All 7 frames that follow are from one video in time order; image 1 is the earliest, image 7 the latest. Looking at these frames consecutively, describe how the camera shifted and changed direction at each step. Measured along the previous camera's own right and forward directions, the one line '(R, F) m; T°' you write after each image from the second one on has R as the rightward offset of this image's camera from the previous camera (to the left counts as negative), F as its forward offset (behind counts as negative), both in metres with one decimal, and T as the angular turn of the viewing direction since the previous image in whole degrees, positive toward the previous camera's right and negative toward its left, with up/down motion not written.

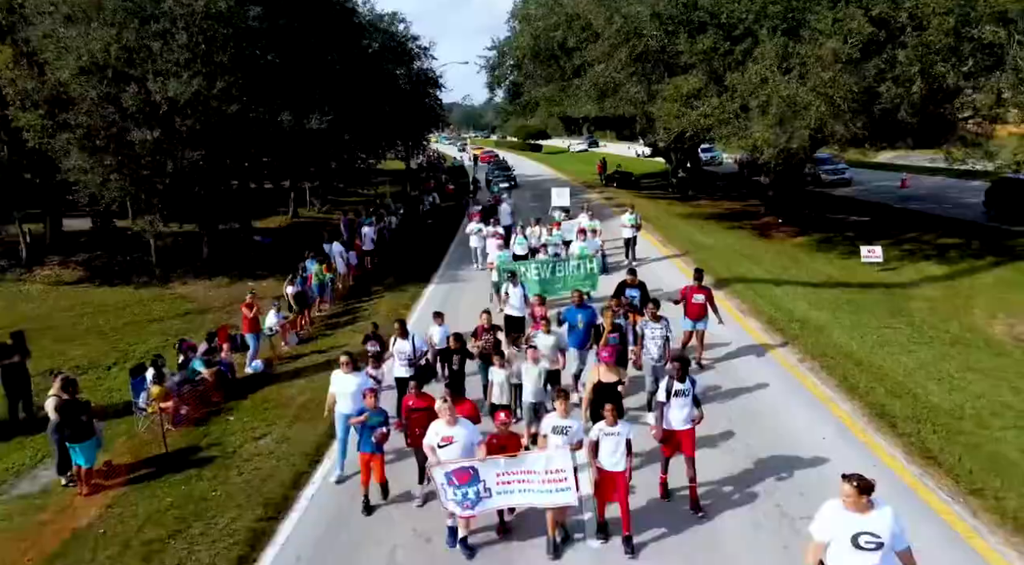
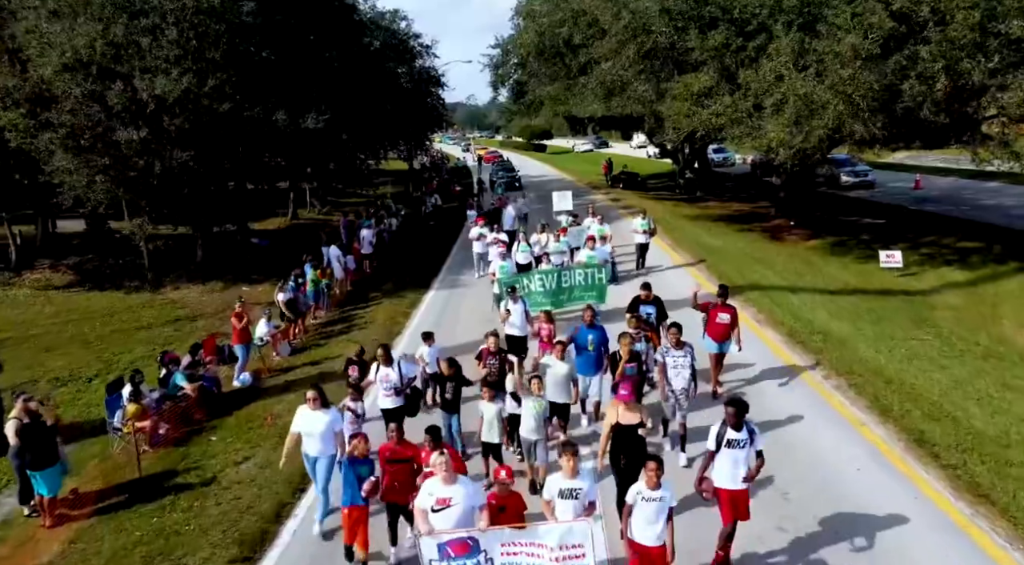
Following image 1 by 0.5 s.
(0.0, +1.1) m; 0°
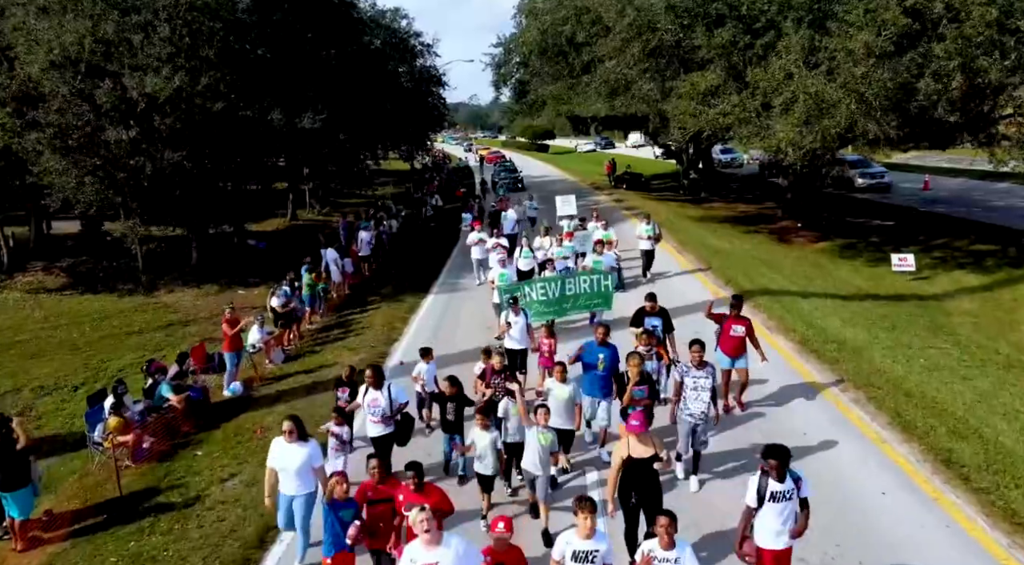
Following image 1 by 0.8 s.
(0.0, +0.7) m; 0°
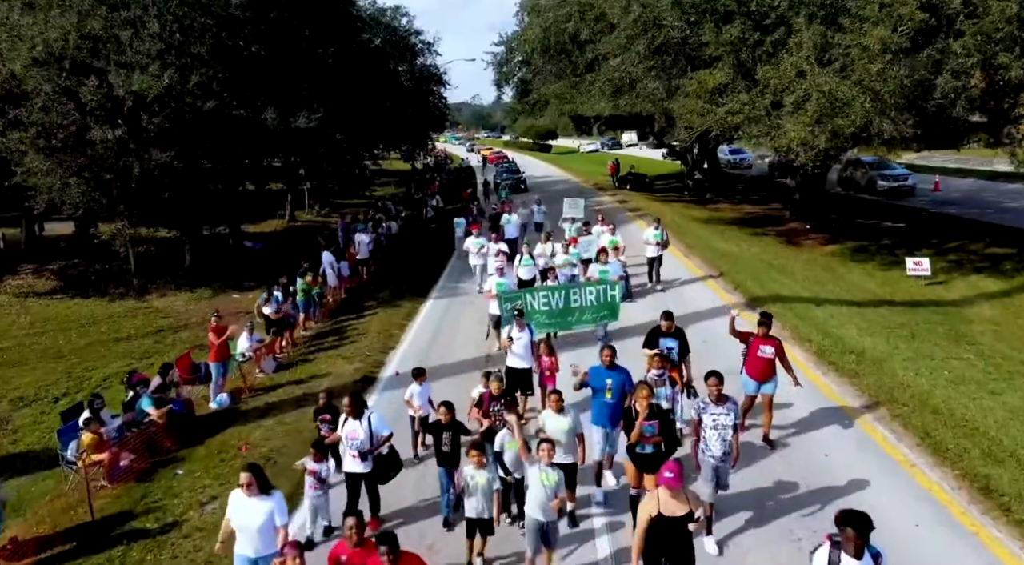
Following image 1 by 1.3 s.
(0.0, +0.8) m; 0°
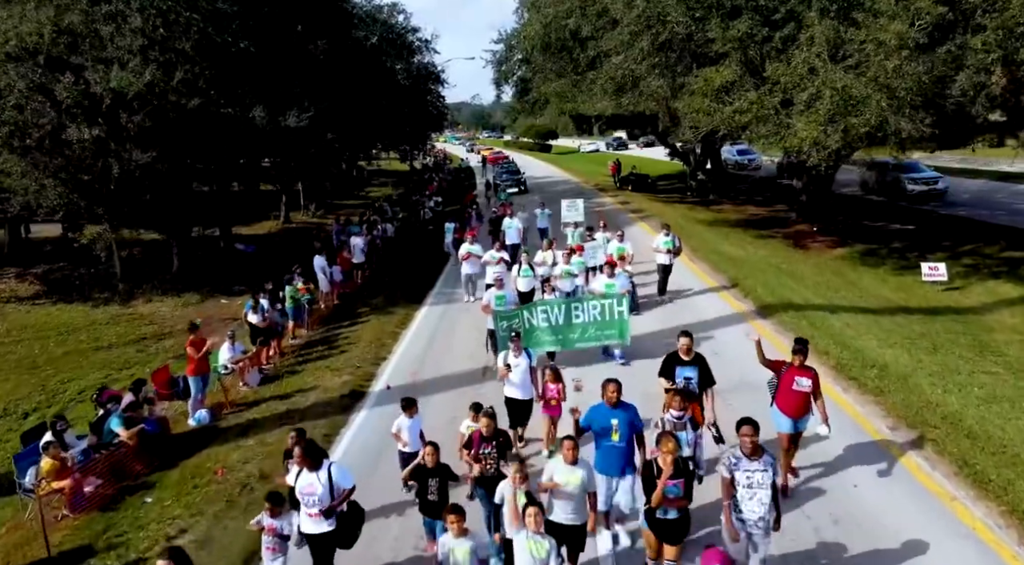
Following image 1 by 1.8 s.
(0.0, +1.1) m; 0°
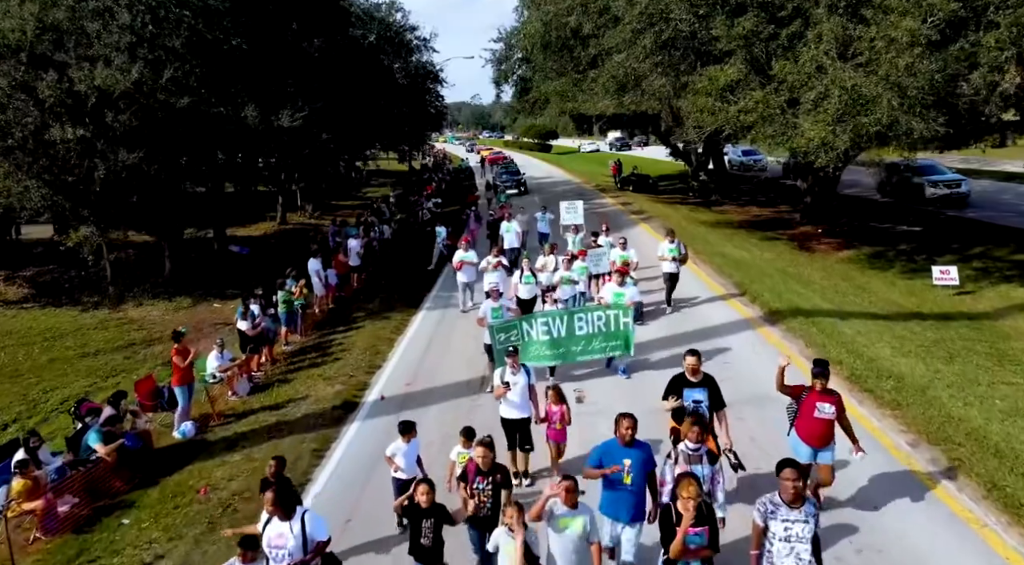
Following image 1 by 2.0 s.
(0.0, +0.7) m; 0°
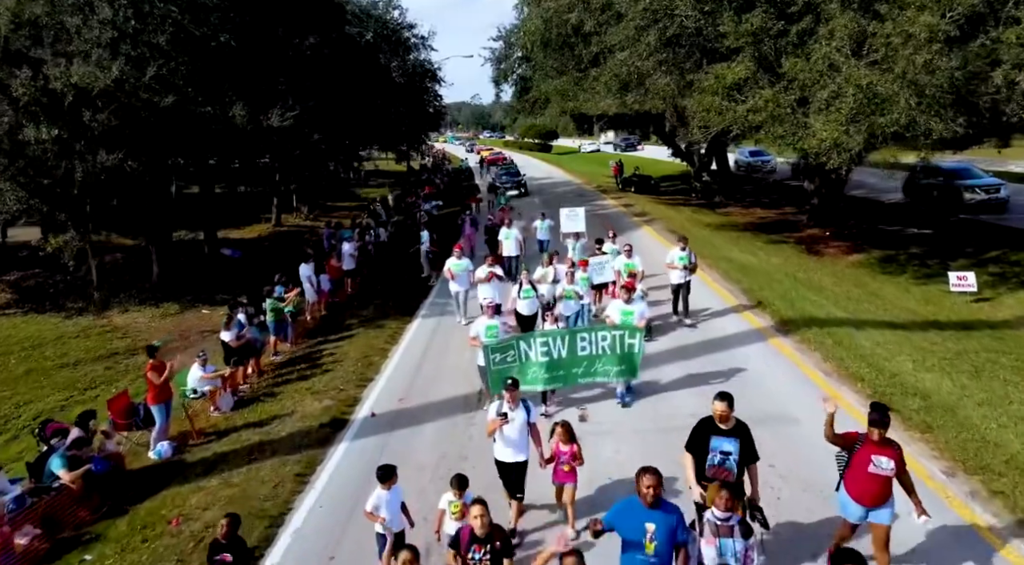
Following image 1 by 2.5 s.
(0.0, +1.0) m; 0°
